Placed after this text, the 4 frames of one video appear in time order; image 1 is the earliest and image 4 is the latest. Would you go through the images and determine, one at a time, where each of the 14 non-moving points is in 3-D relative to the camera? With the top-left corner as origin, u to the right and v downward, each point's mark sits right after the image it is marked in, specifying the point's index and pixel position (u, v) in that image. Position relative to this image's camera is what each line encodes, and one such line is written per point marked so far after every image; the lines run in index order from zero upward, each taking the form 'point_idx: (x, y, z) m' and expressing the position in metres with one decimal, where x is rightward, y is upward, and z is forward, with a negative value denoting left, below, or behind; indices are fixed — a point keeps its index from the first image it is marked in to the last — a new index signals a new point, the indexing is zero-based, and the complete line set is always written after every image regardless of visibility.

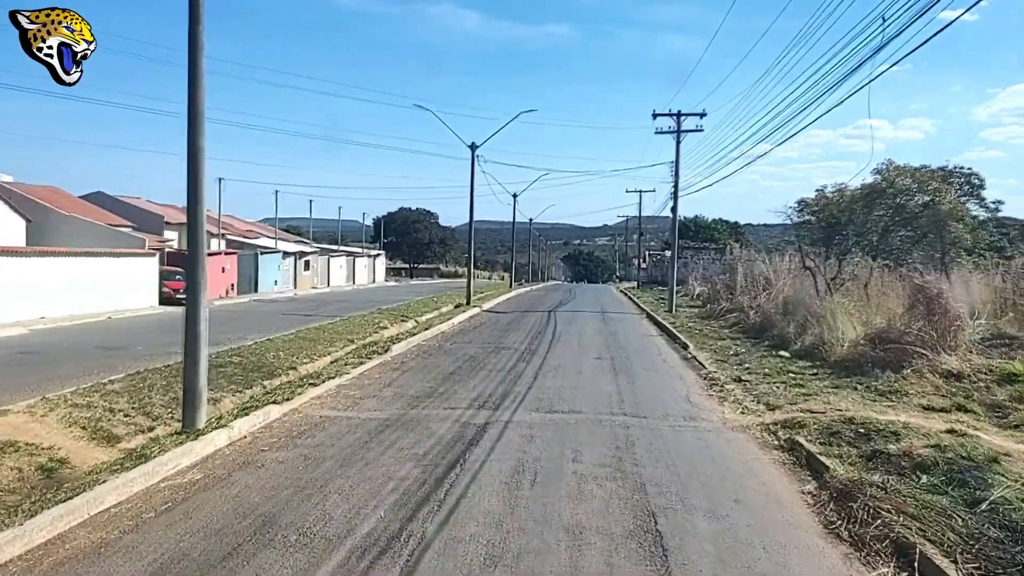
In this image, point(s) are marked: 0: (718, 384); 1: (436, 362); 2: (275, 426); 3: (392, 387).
0: (+3.0, -1.4, +14.7) m
1: (-1.2, -1.2, +16.5) m
2: (-2.4, -1.4, +10.2) m
3: (-1.6, -1.3, +13.3) m
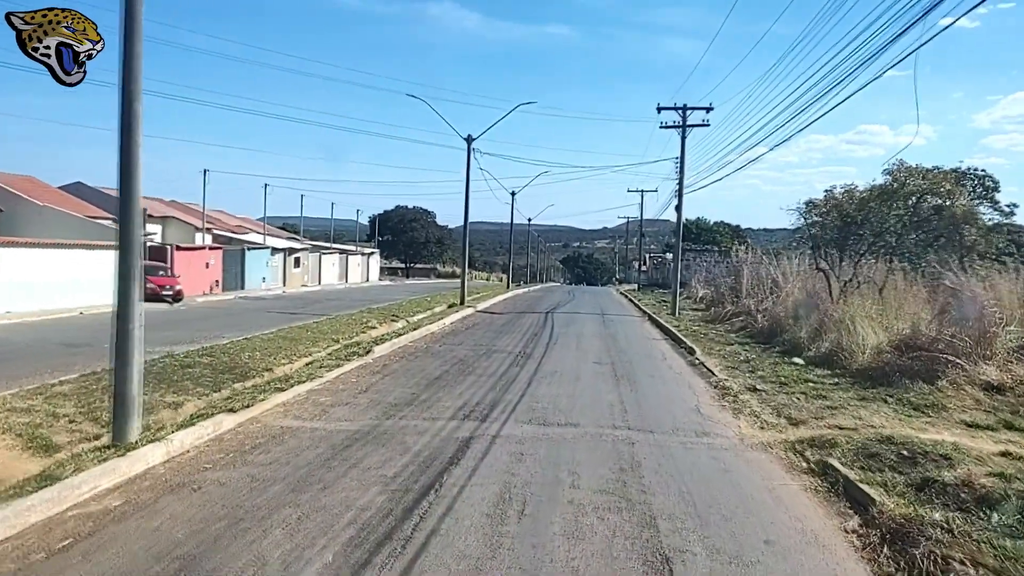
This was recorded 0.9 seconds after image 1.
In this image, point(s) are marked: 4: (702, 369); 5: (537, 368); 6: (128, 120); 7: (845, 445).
0: (+2.9, -1.4, +13.3) m
1: (-1.4, -1.2, +15.2) m
2: (-2.5, -1.3, +8.9) m
3: (-1.7, -1.3, +11.9) m
4: (+3.1, -1.3, +16.4) m
5: (+0.4, -1.2, +15.3) m
6: (-3.0, +1.3, +7.9) m
7: (+3.0, -1.4, +9.2) m
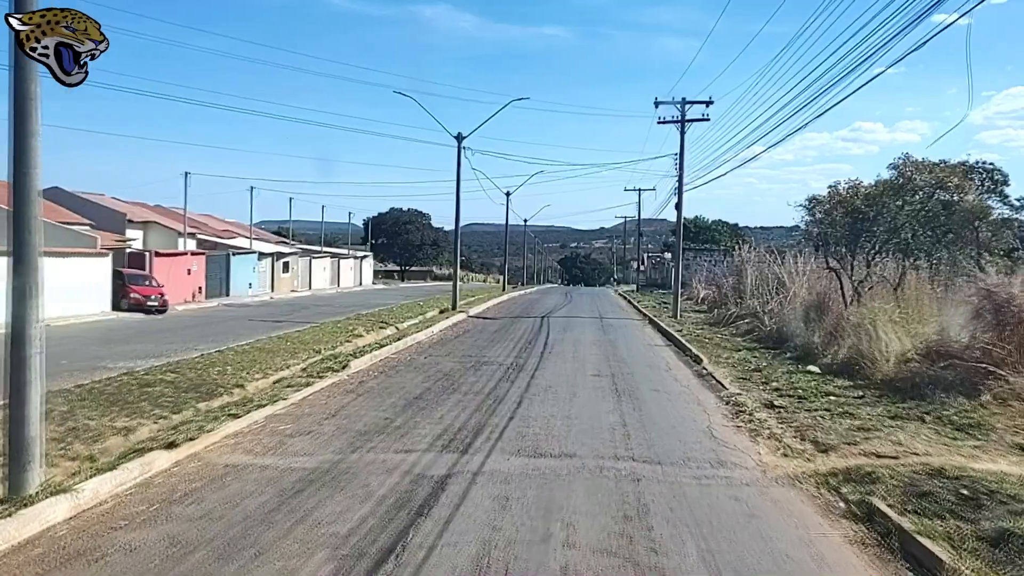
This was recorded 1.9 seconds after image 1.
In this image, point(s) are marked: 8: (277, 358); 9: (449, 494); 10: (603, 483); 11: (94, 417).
0: (+2.7, -1.5, +11.9) m
1: (-1.5, -1.3, +13.8) m
2: (-2.6, -1.4, +7.4) m
3: (-1.8, -1.4, +10.5) m
4: (+2.9, -1.4, +15.0) m
5: (+0.2, -1.3, +13.9) m
6: (-3.2, +1.2, +6.5) m
7: (+2.9, -1.5, +7.8) m
8: (-4.6, -1.4, +19.8) m
9: (-0.5, -1.5, +7.4) m
10: (+0.7, -1.5, +8.0) m
11: (-5.2, -1.6, +12.7) m
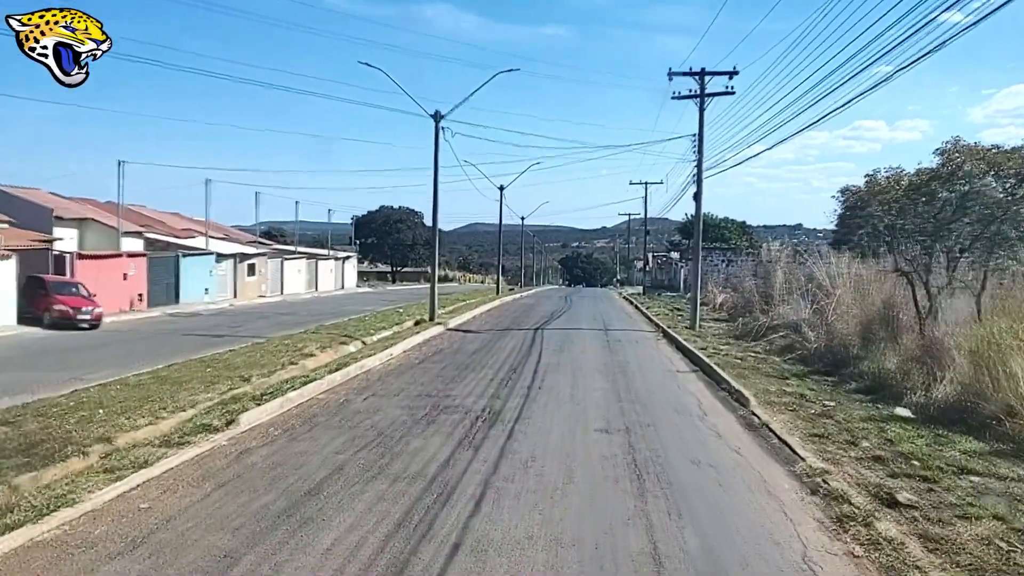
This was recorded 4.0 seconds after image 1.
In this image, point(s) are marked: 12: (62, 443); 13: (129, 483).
0: (+2.4, -1.6, +7.1) m
1: (-1.8, -1.4, +9.0) m
2: (-3.0, -1.6, +2.7) m
3: (-2.2, -1.5, +5.8) m
4: (+2.6, -1.5, +10.3) m
5: (-0.1, -1.5, +9.1) m
6: (-3.5, +1.0, +1.8) m
7: (+2.6, -1.6, +3.0) m
8: (-4.9, -1.5, +15.0) m
9: (-0.8, -1.7, +2.7) m
10: (+0.4, -1.7, +3.2) m
11: (-5.6, -1.8, +7.9) m
12: (-4.9, -1.7, +11.0) m
13: (-2.9, -1.4, +7.6) m
